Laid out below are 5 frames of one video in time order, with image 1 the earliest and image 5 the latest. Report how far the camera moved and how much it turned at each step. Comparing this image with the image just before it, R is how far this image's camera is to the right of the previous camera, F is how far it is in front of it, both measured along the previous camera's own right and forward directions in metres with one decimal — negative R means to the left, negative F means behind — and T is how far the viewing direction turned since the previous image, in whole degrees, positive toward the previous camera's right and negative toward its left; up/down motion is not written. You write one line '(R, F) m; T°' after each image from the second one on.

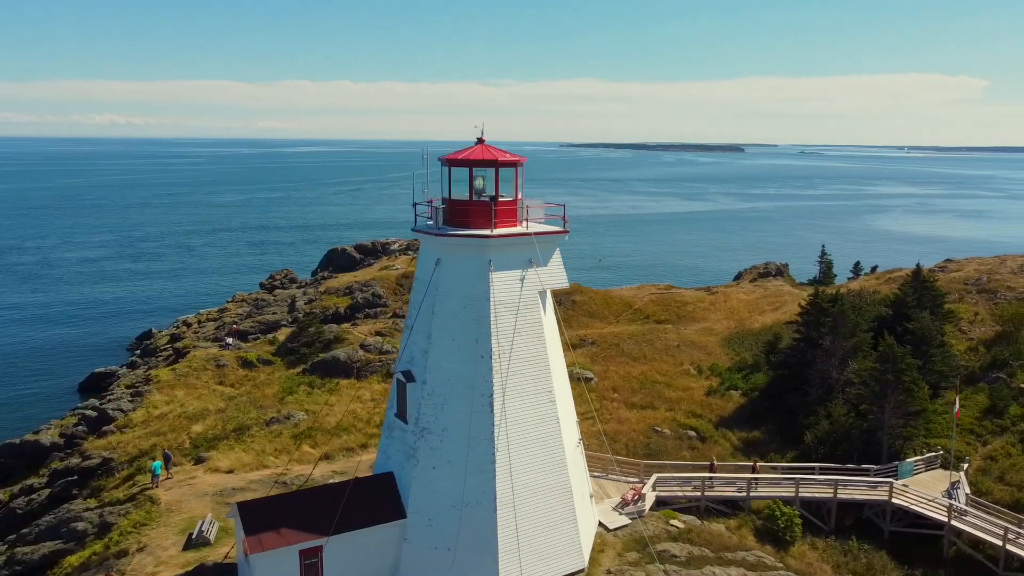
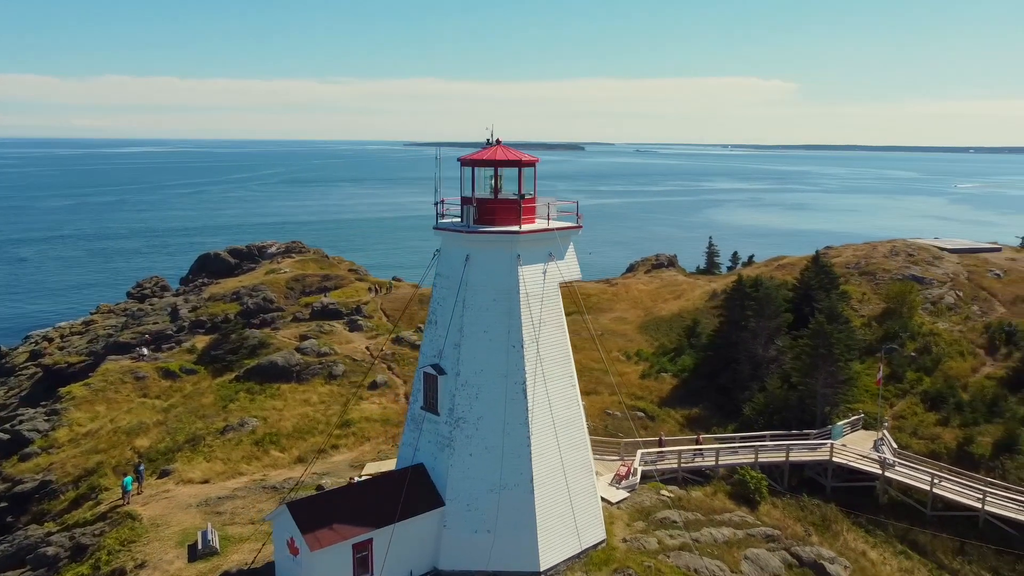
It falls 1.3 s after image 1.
(-3.5, -0.6) m; +11°
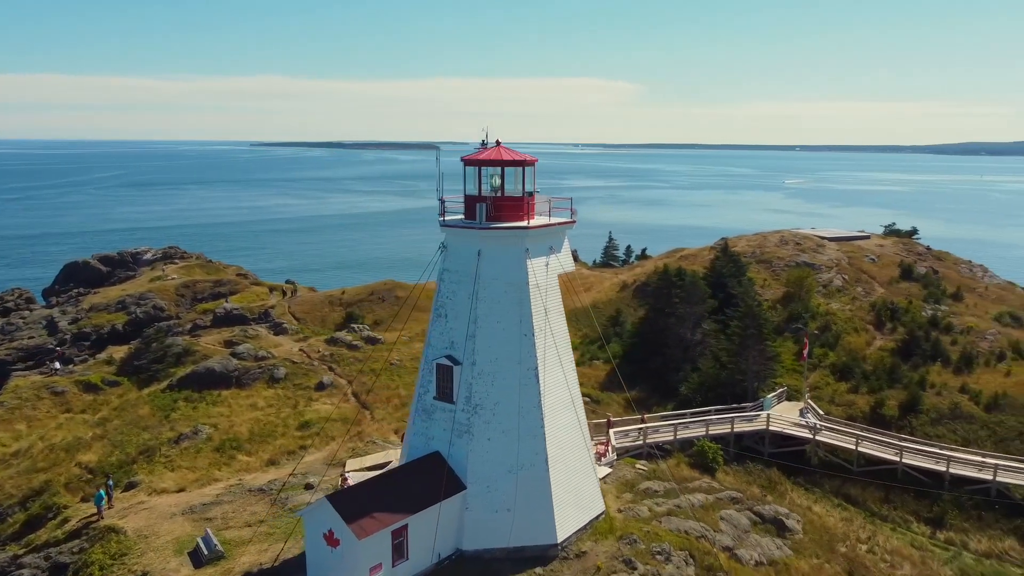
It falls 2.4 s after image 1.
(-3.1, -0.7) m; +10°
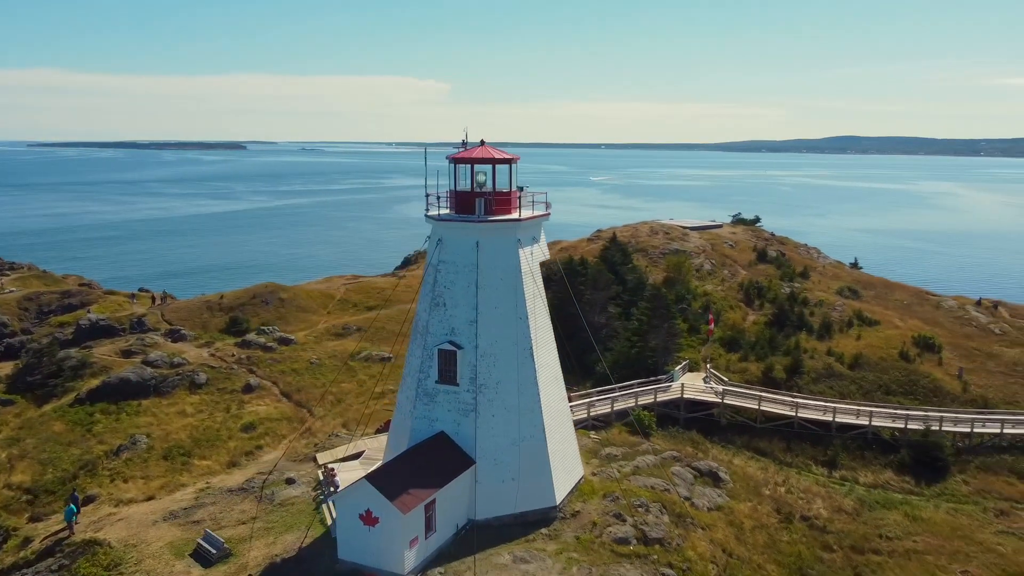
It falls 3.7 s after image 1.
(-3.9, -1.1) m; +13°
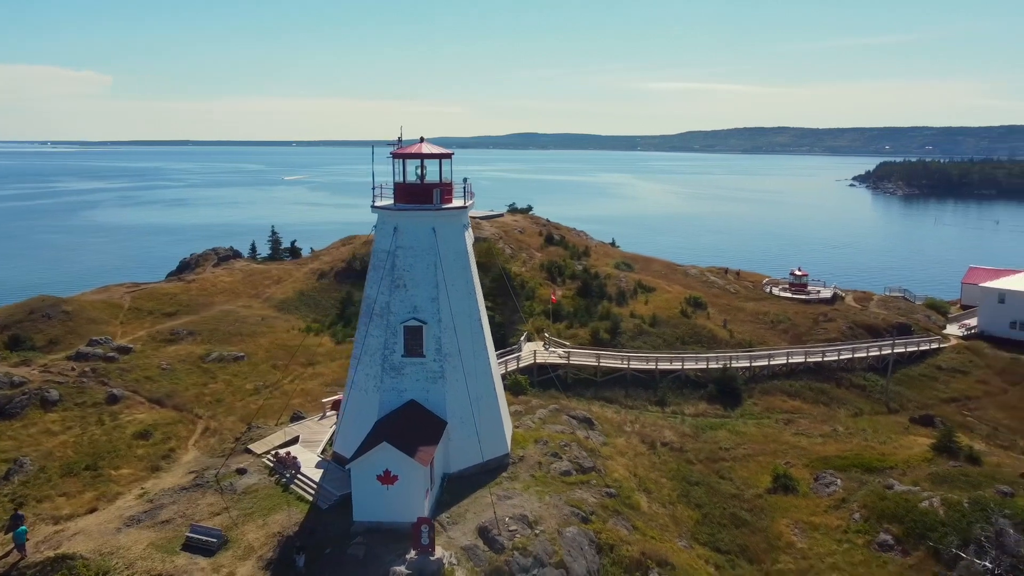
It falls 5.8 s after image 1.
(-6.2, -1.6) m; +21°
